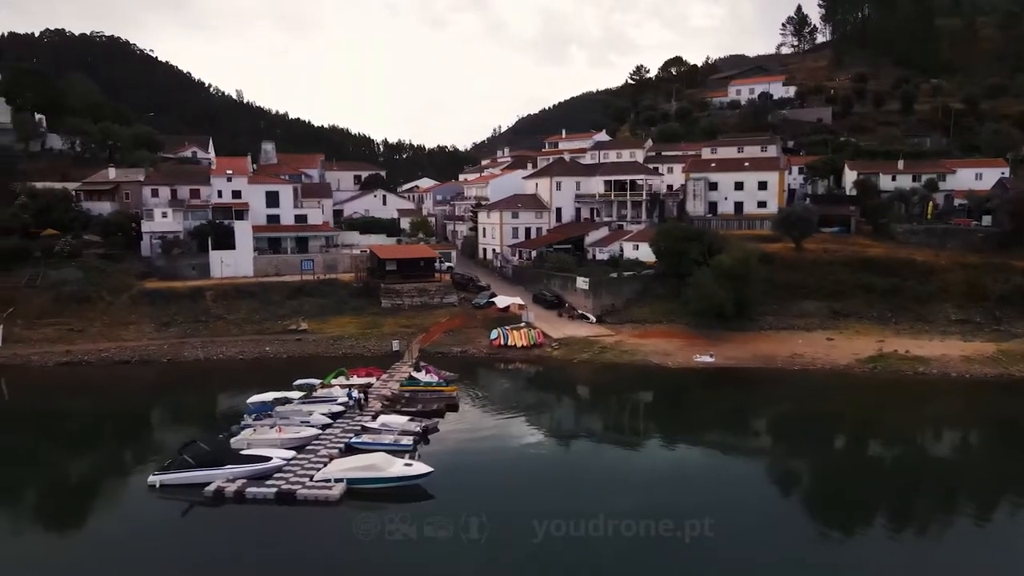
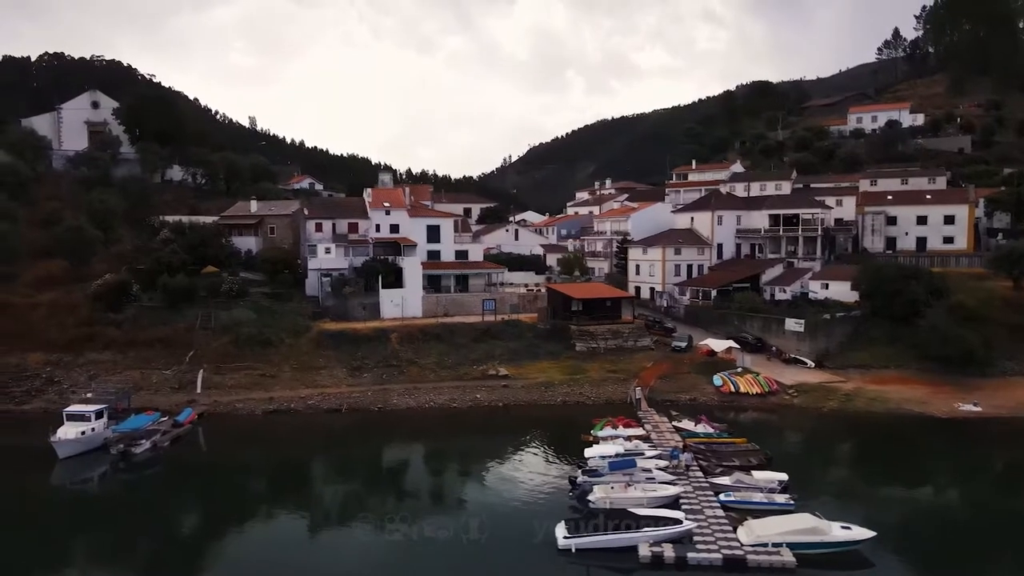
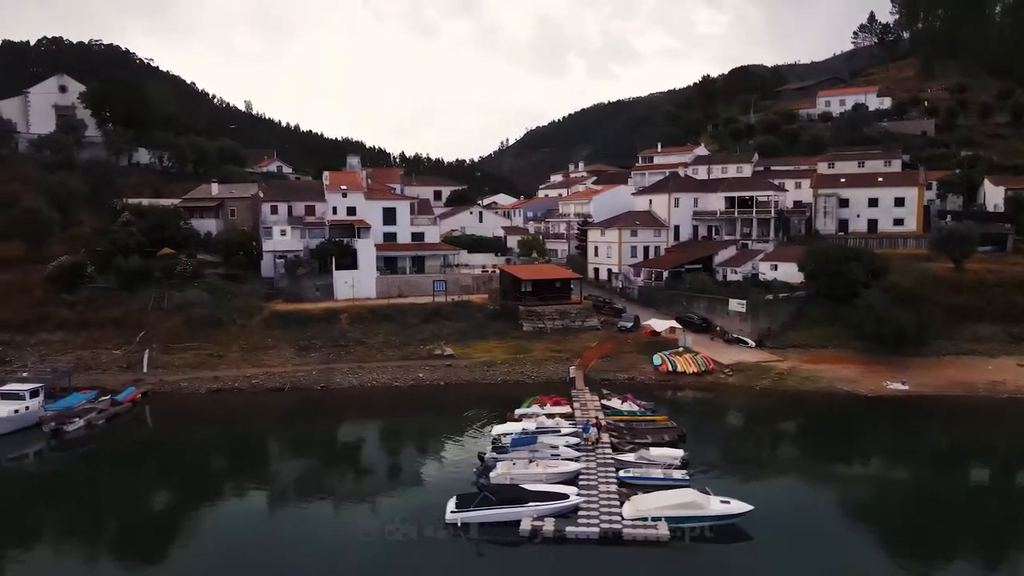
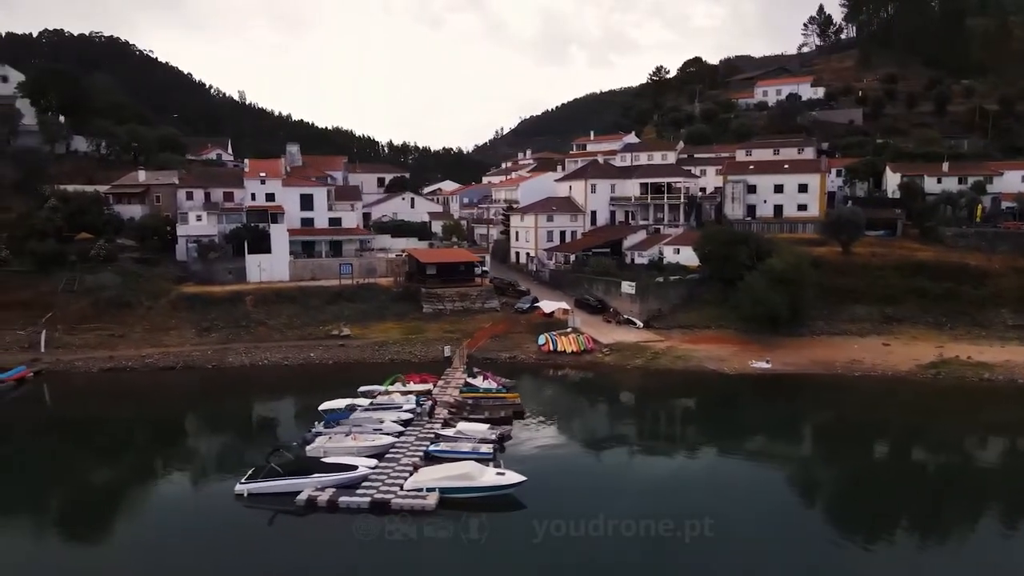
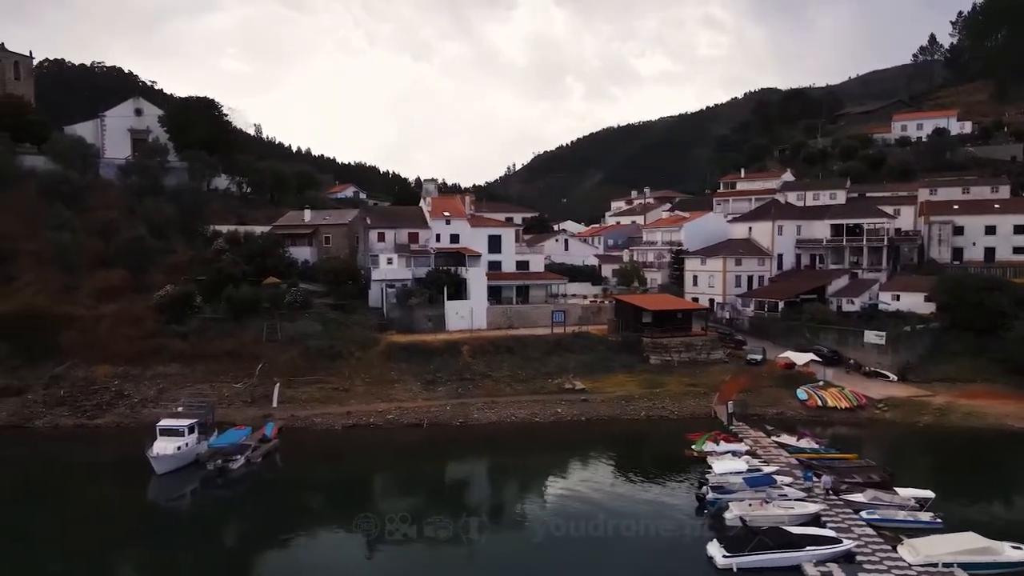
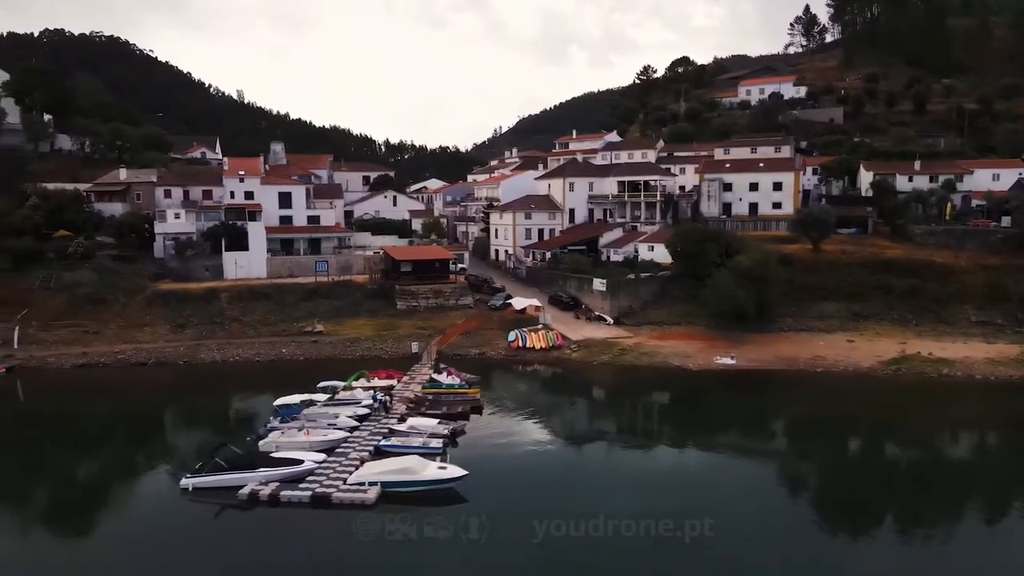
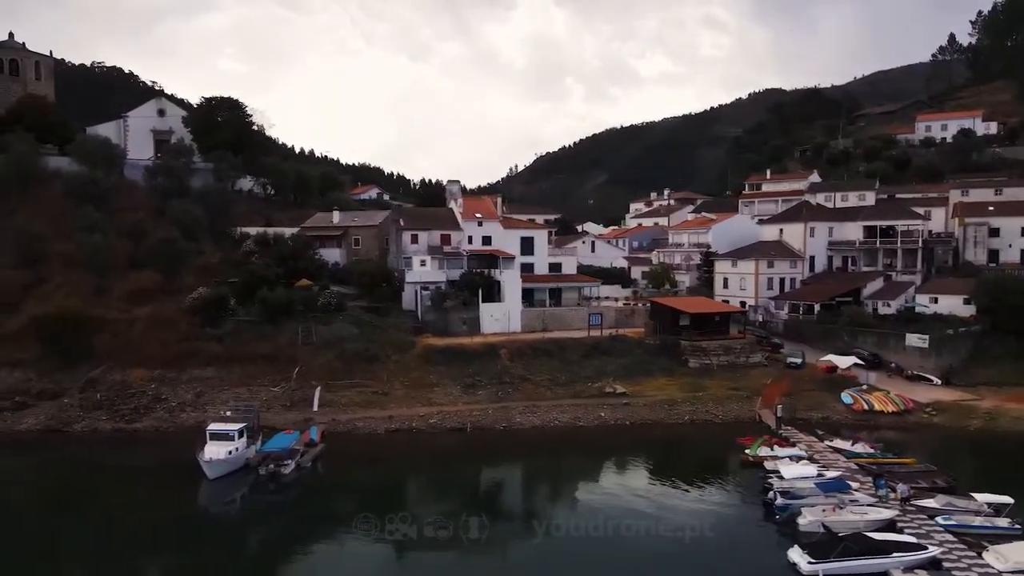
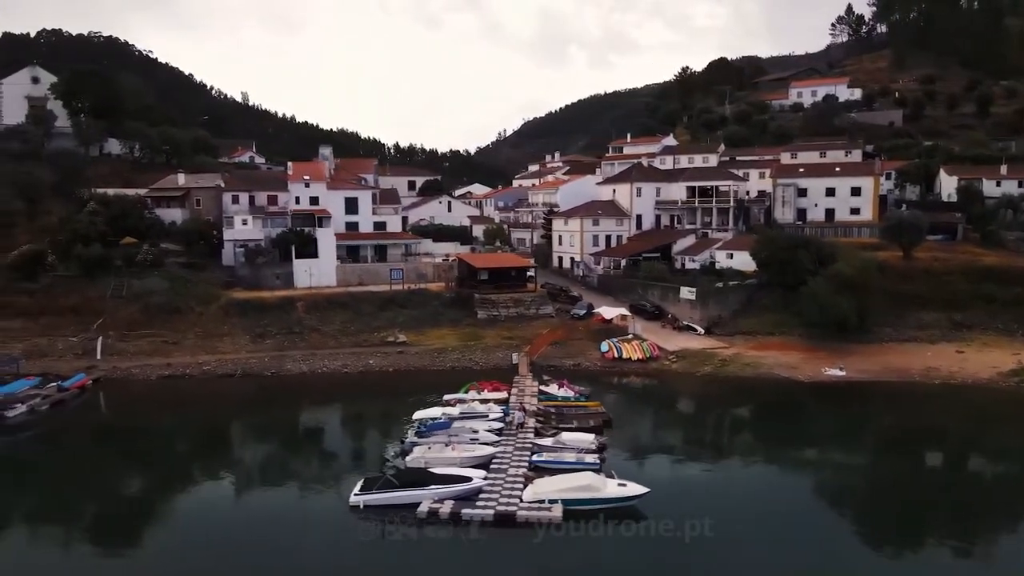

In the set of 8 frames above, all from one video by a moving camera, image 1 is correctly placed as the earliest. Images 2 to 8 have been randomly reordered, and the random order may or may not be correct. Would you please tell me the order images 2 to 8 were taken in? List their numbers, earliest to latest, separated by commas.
6, 4, 8, 3, 2, 5, 7
